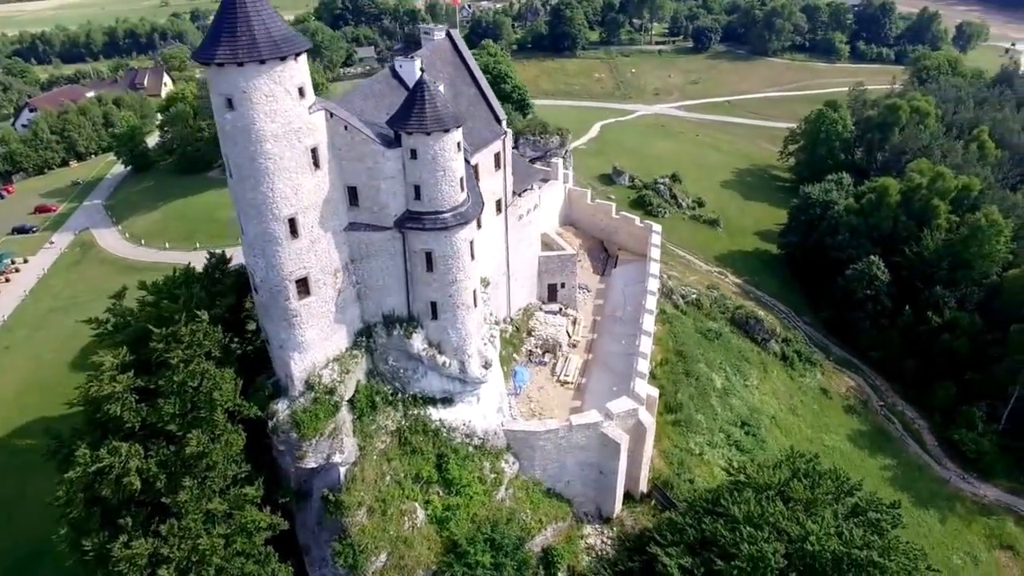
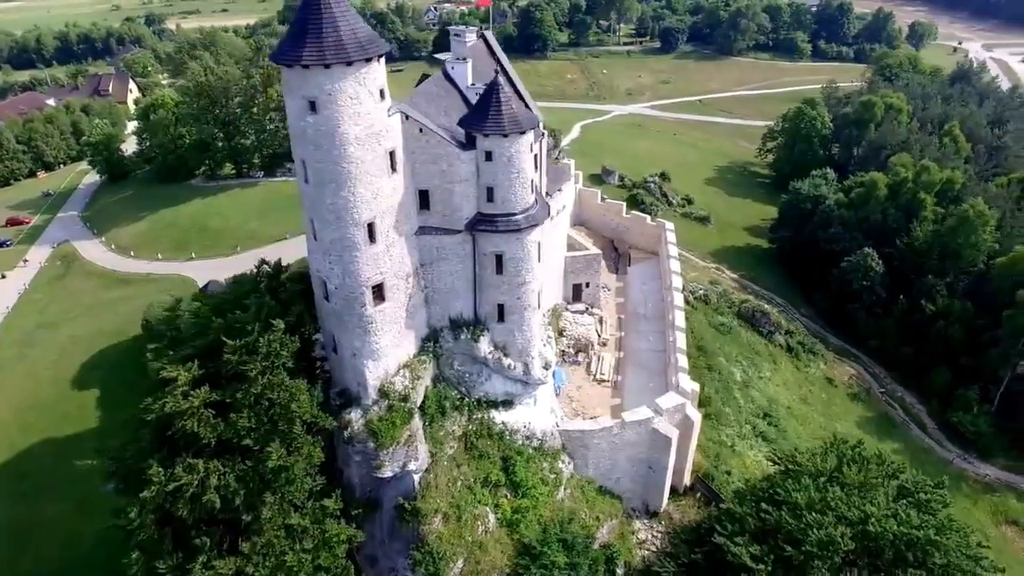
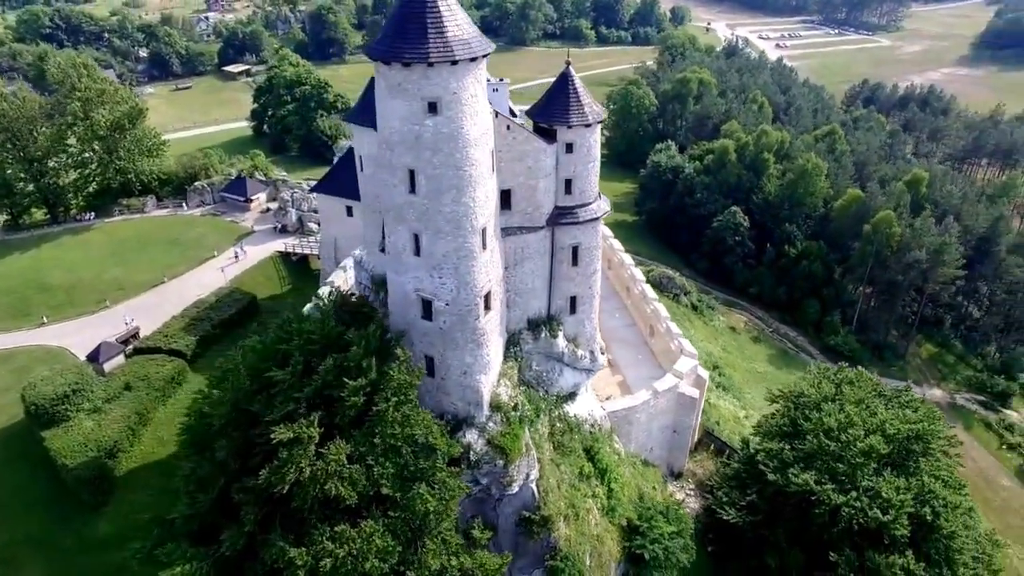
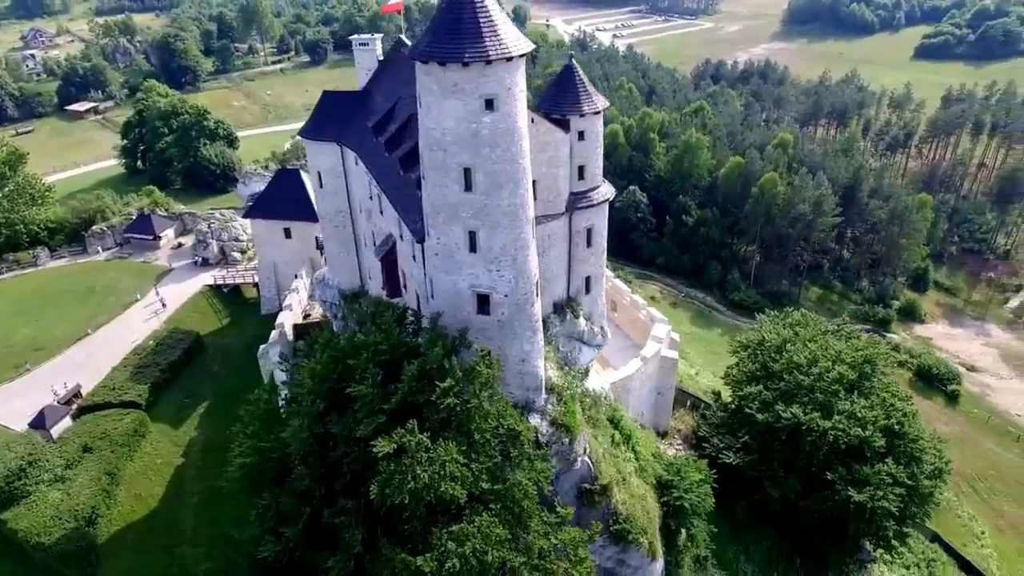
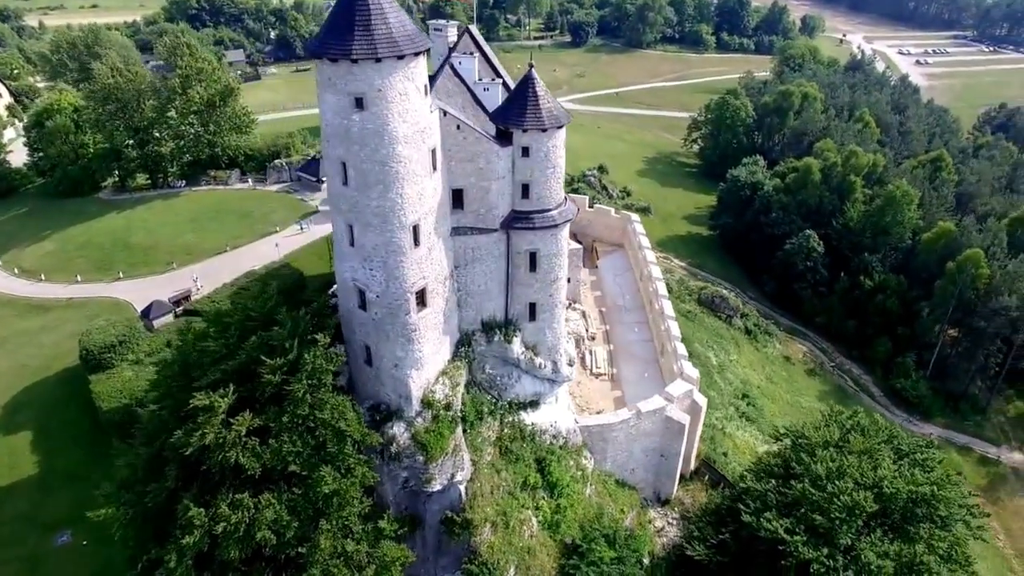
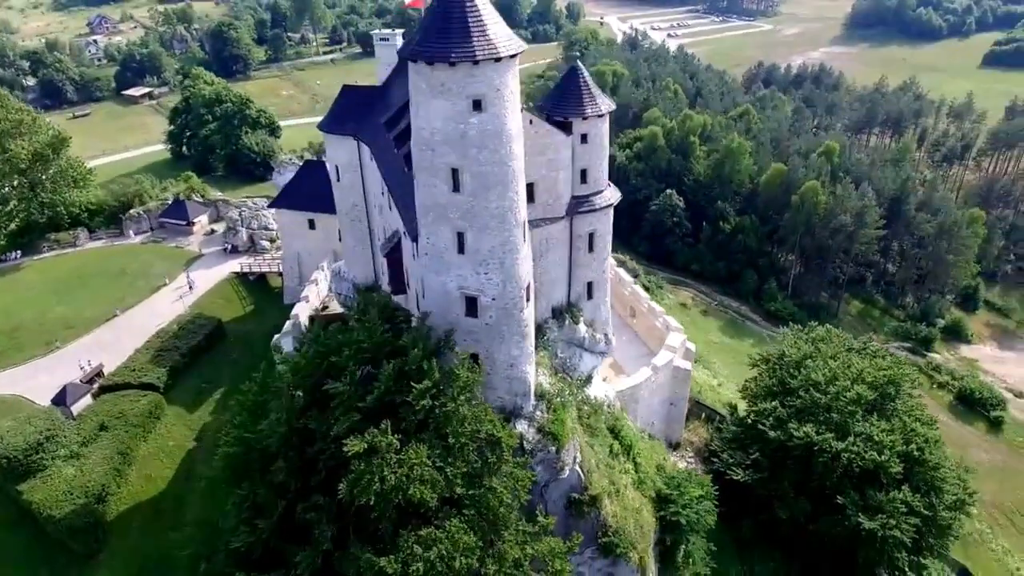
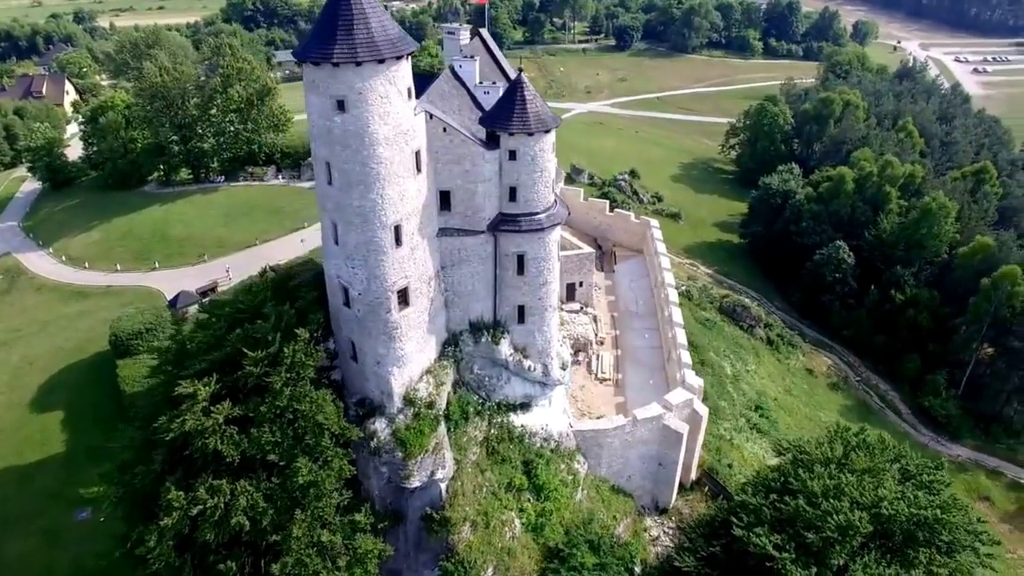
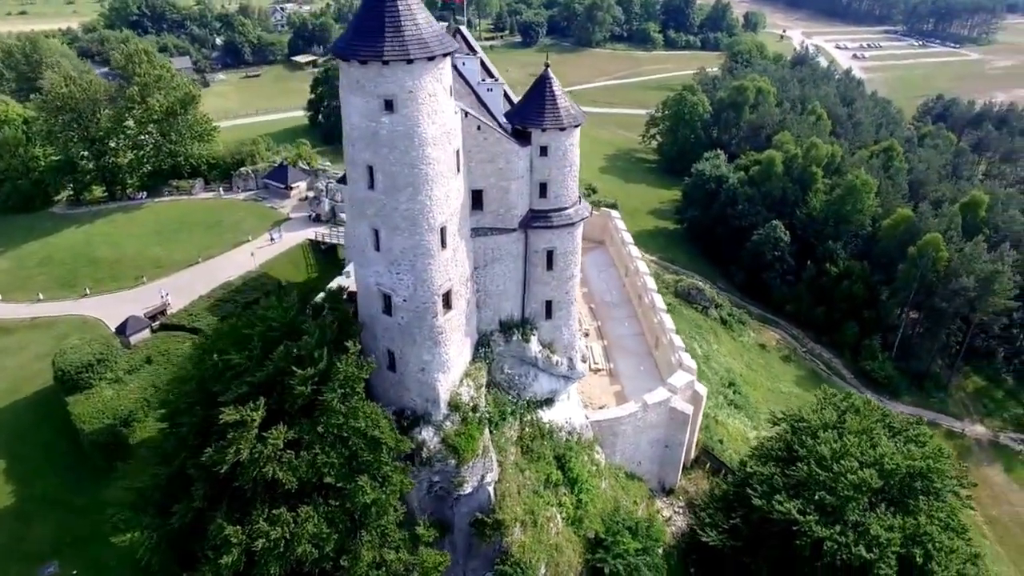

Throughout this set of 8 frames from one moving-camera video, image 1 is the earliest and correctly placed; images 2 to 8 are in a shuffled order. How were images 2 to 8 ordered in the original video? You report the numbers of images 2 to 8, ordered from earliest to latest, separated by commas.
2, 7, 5, 8, 3, 6, 4
